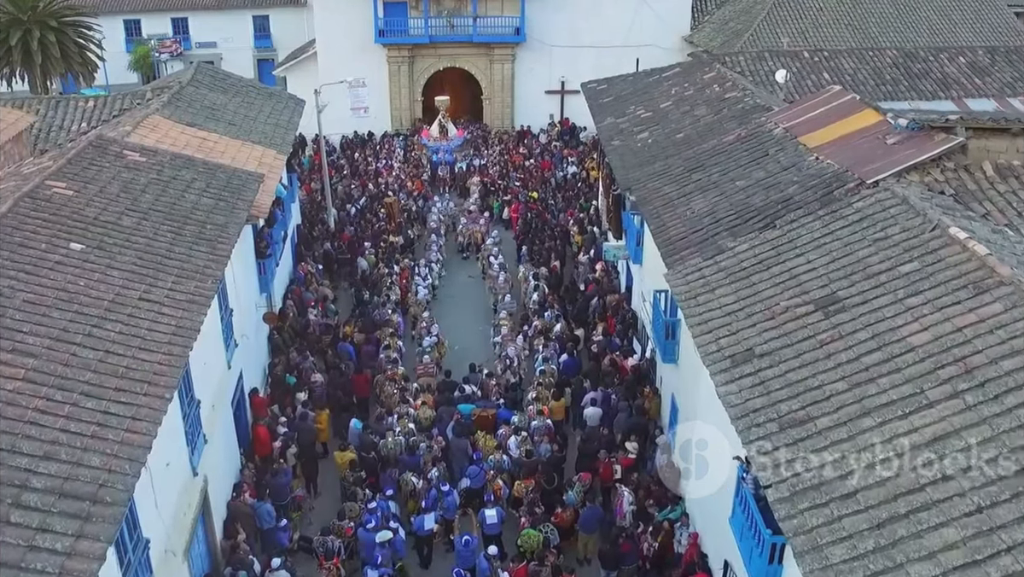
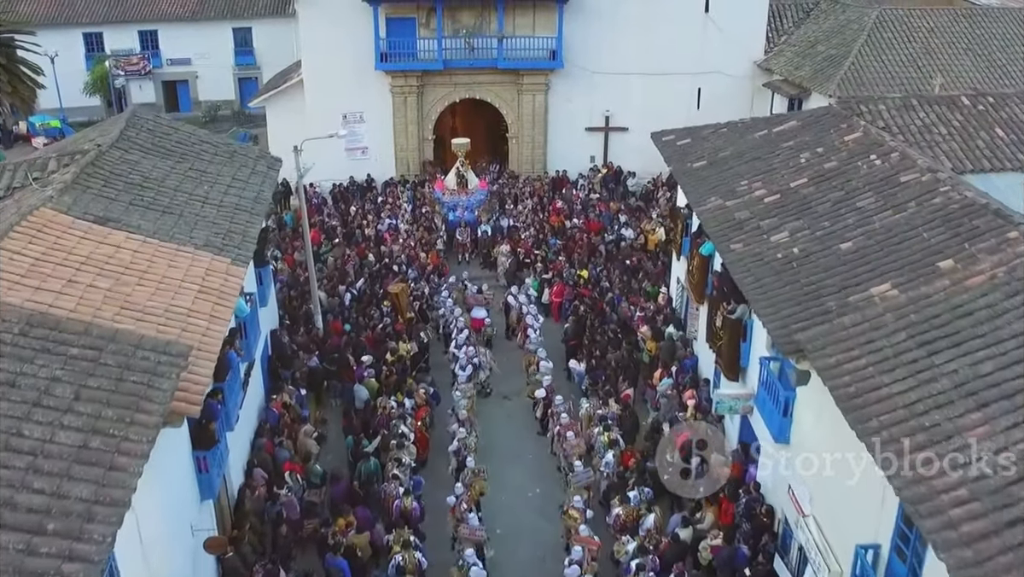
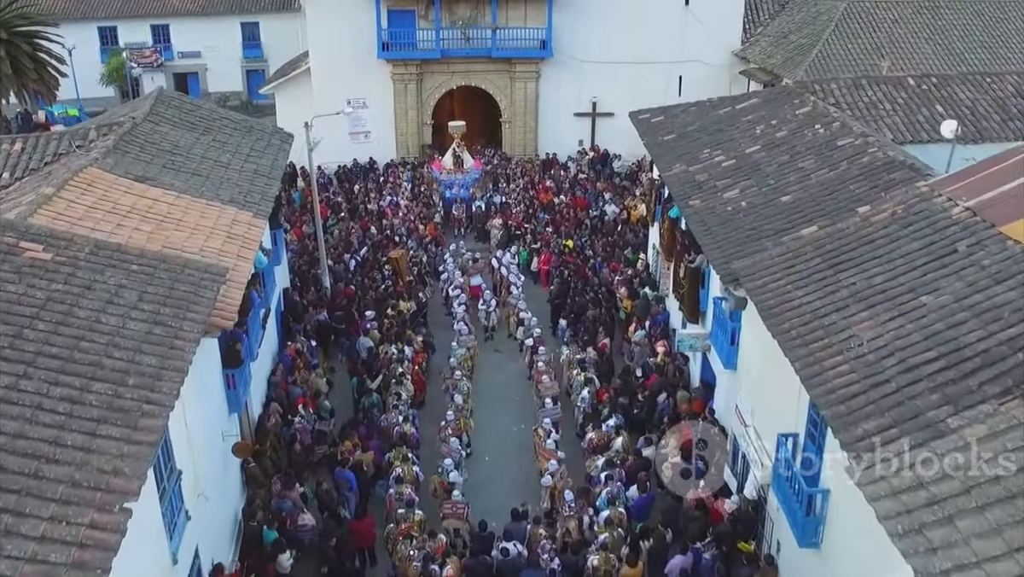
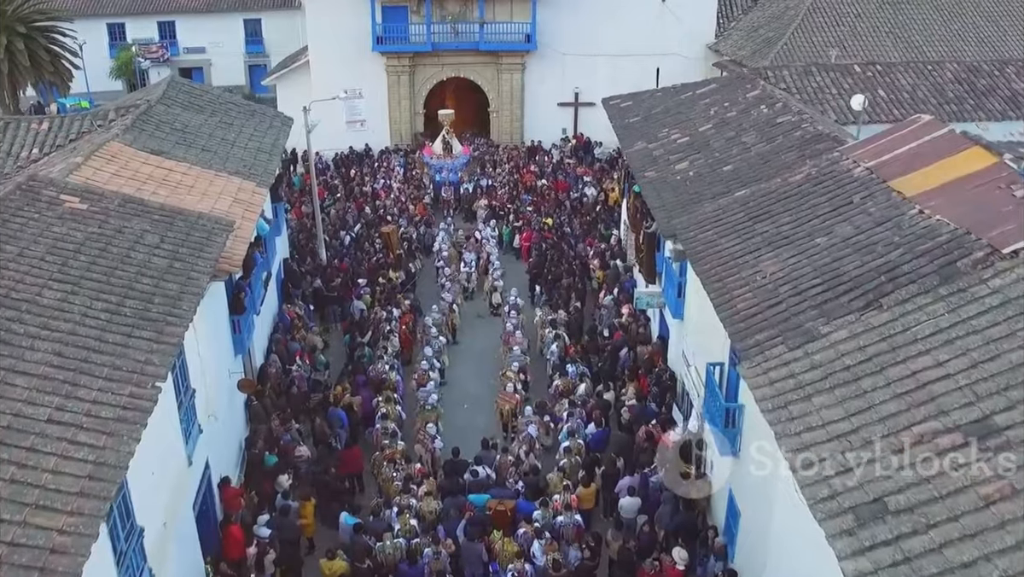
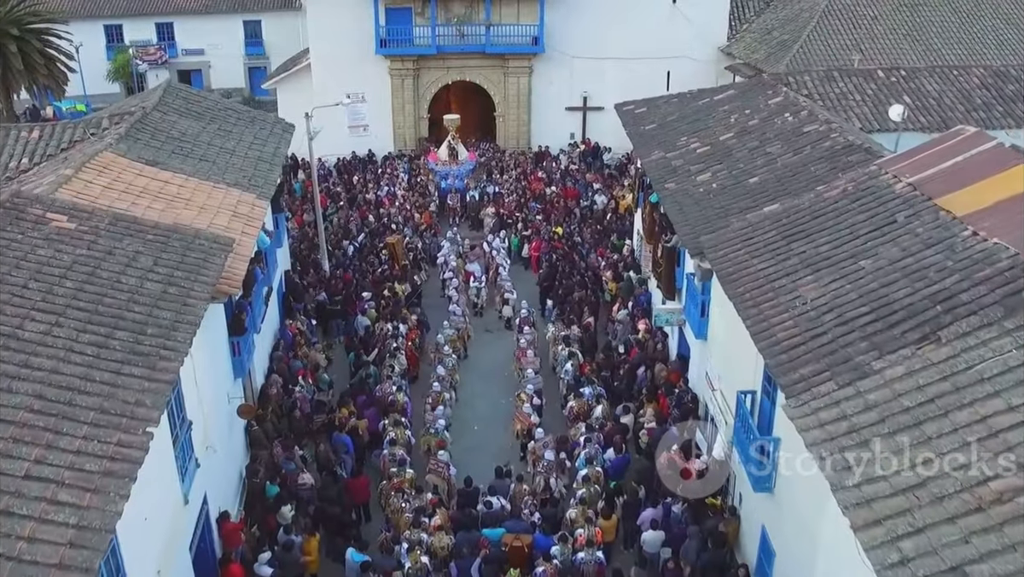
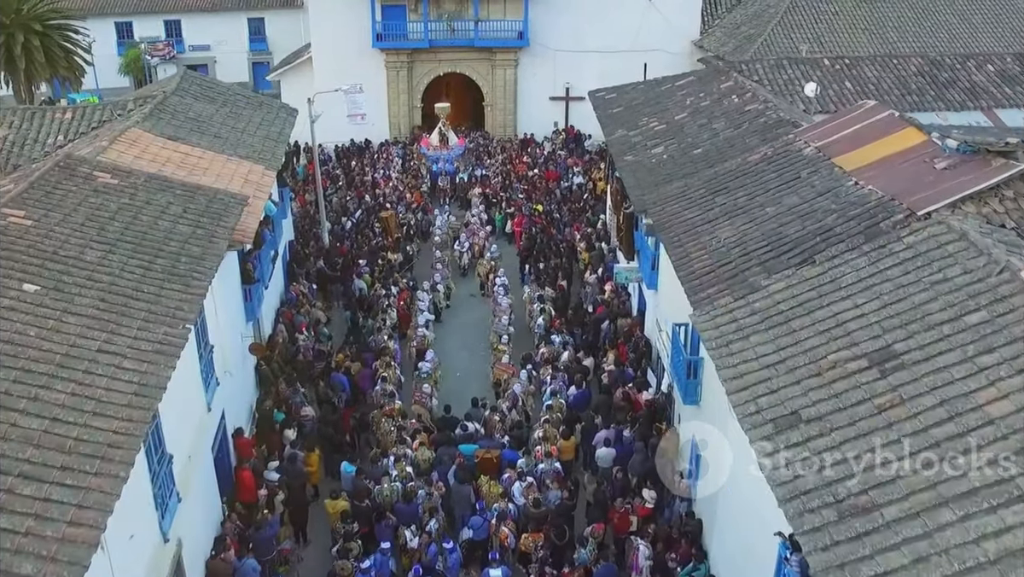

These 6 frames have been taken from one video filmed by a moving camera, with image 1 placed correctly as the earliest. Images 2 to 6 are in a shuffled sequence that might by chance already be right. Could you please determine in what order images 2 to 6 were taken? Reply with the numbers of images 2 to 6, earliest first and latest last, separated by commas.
6, 4, 5, 3, 2
